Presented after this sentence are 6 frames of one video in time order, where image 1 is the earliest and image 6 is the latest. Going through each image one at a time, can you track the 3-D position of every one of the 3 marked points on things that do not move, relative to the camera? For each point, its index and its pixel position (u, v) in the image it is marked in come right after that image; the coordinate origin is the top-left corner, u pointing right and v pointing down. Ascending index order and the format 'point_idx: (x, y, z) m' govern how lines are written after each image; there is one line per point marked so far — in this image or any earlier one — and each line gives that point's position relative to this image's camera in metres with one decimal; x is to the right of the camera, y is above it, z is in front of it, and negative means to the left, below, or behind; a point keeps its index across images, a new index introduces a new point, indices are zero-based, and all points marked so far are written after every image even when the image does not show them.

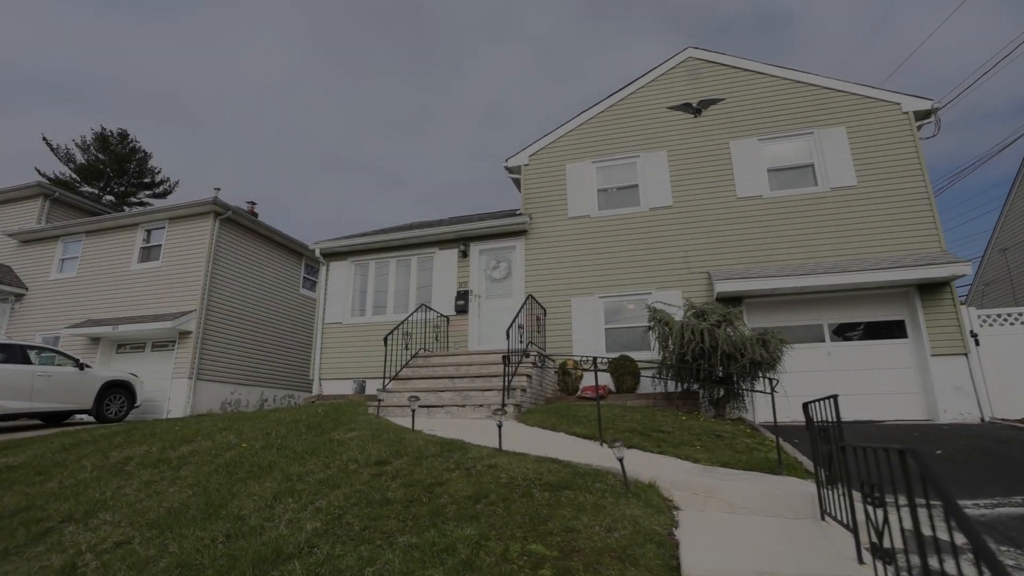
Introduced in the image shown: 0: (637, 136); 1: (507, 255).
0: (+2.6, +3.2, +10.8) m
1: (-0.1, +0.7, +10.9) m
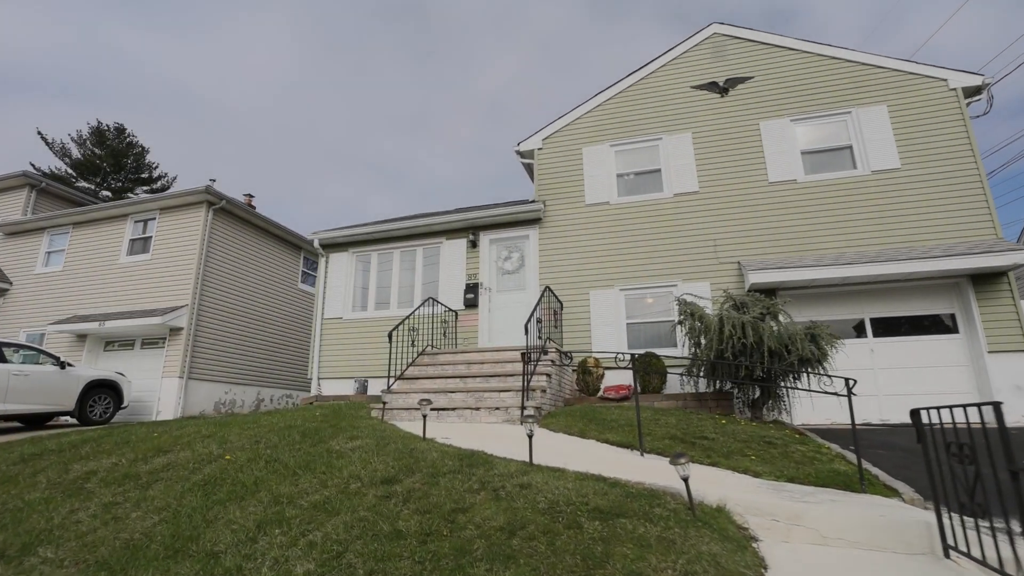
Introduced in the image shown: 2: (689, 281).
0: (+2.9, +3.3, +10.1) m
1: (+0.2, +0.9, +10.2) m
2: (+3.1, +0.1, +9.0) m
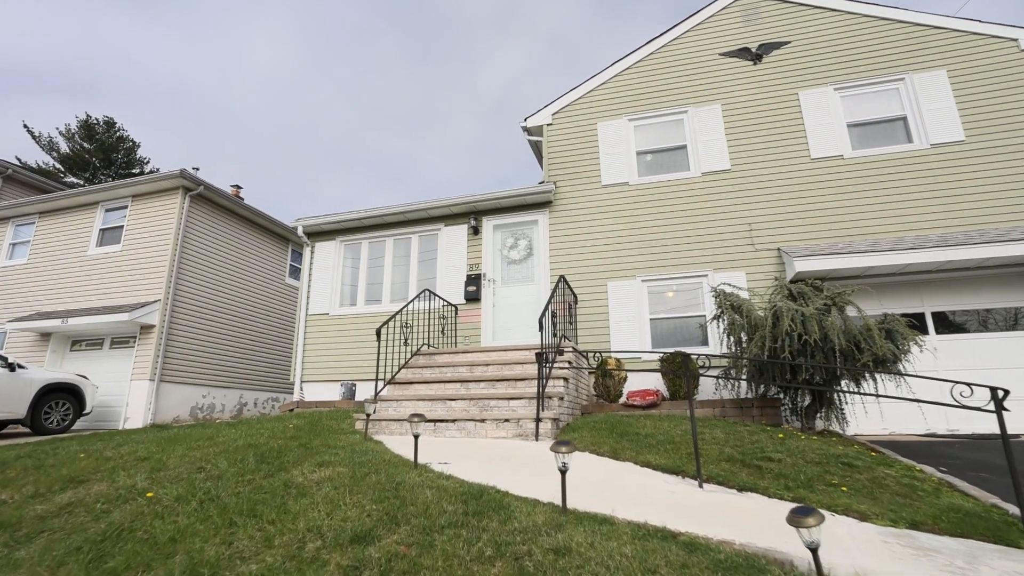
0: (+3.0, +3.5, +9.0) m
1: (+0.3, +1.0, +9.1) m
2: (+3.2, +0.3, +7.9) m
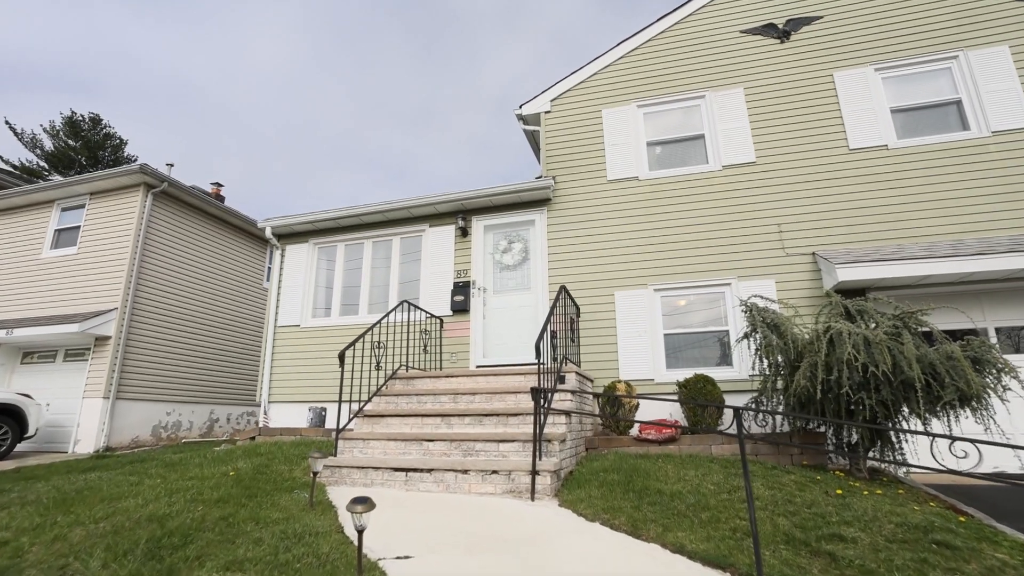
0: (+2.9, +3.3, +7.9) m
1: (+0.2, +0.9, +8.0) m
2: (+3.1, +0.1, +6.8) m
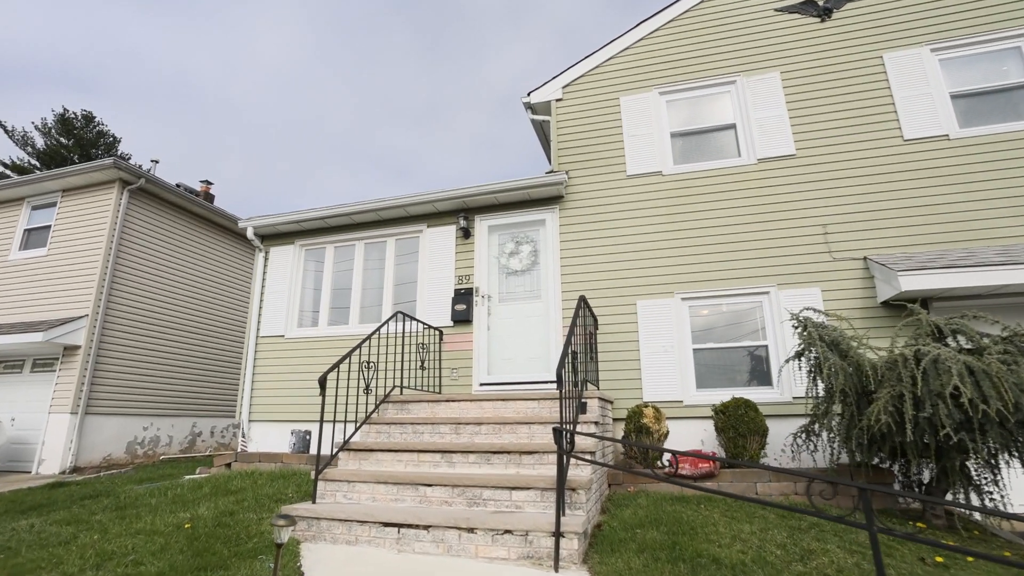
0: (+3.0, +3.2, +7.1) m
1: (+0.3, +0.8, +7.2) m
2: (+3.2, 0.0, +6.0) m
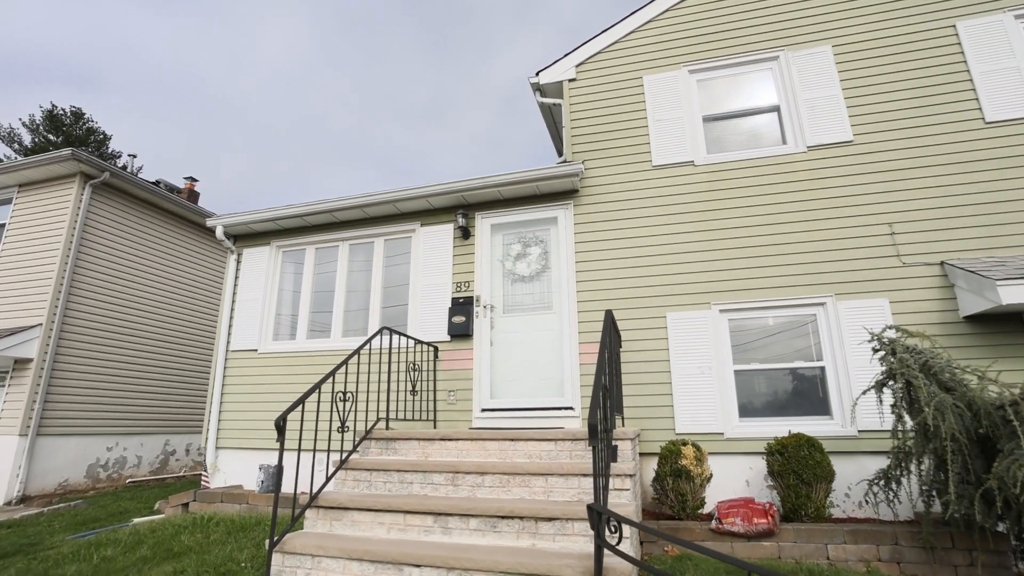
0: (+3.1, +3.1, +6.1) m
1: (+0.4, +0.7, +6.2) m
2: (+3.3, -0.1, +5.0) m
